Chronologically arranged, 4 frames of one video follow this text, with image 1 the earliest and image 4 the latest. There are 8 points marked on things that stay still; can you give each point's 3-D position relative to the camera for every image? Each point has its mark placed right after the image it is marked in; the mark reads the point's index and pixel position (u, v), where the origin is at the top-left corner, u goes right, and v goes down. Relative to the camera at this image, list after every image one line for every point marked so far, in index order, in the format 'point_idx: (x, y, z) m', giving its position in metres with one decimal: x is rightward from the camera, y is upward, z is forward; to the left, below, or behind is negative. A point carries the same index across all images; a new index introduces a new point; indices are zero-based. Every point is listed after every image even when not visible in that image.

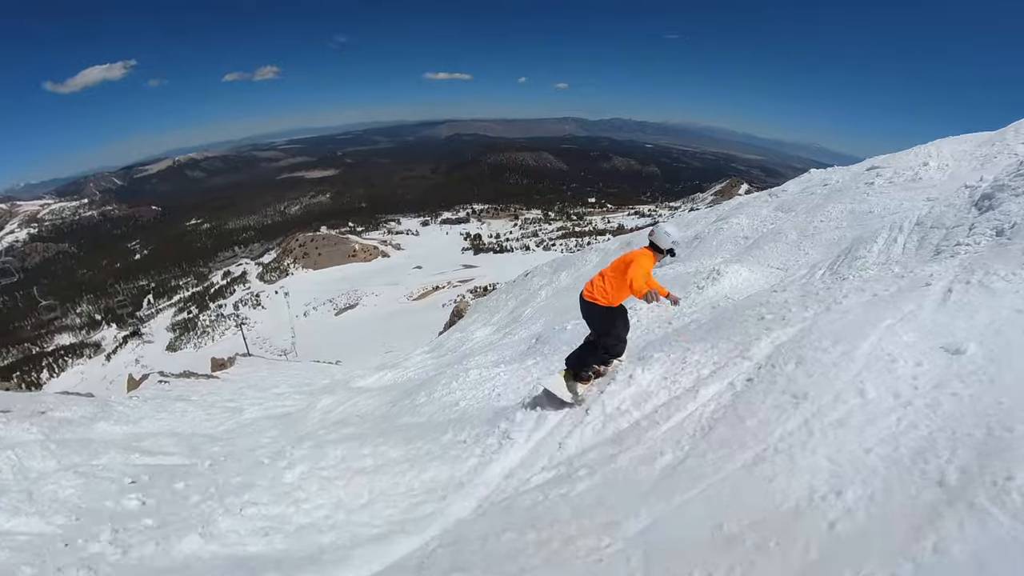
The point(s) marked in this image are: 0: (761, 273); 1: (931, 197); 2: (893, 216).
0: (+7.5, +0.4, +15.3) m
1: (+13.7, +3.3, +16.2) m
2: (+11.9, +2.4, +15.7) m
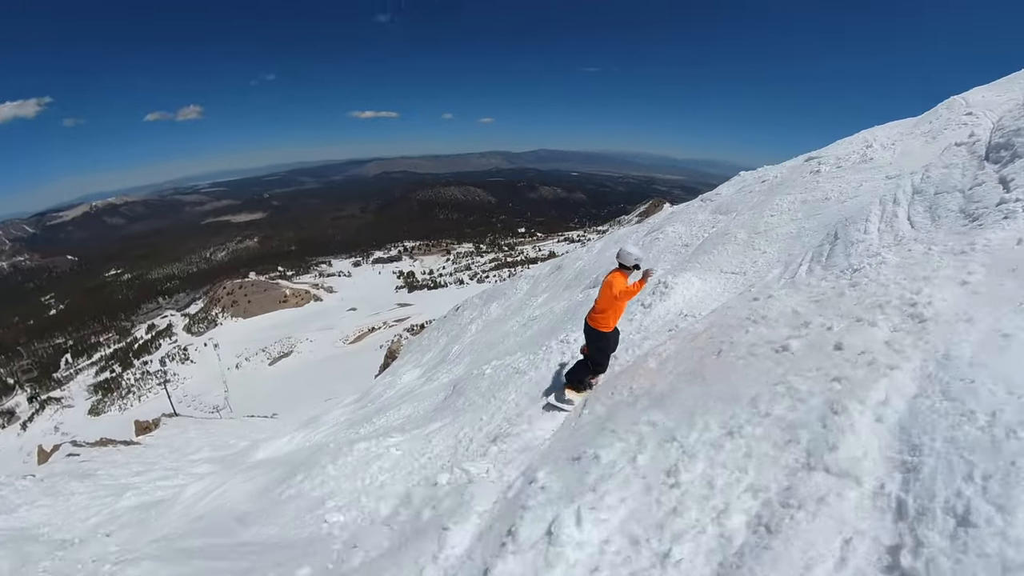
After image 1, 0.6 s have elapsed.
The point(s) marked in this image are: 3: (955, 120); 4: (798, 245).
0: (+4.9, +0.1, +12.0) m
1: (+10.7, +3.4, +13.8) m
2: (+9.0, +2.4, +13.0) m
3: (+13.9, +5.3, +15.7) m
4: (+7.3, +1.2, +12.5) m
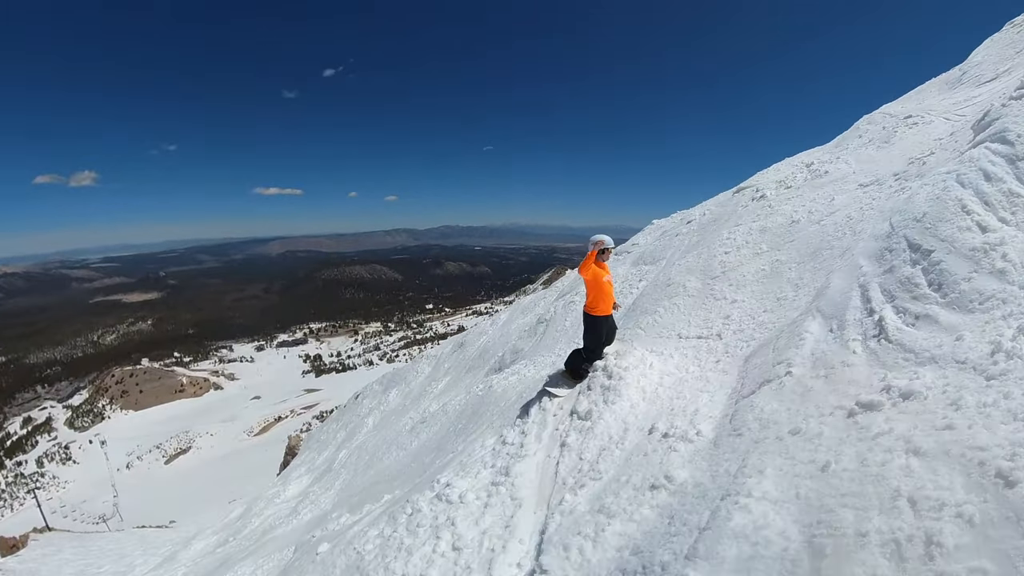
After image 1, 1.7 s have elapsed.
0: (+2.6, -1.0, +7.4) m
1: (+7.6, +2.3, +10.7) m
2: (+6.2, +1.3, +9.5) m
3: (+10.3, +4.2, +13.3) m
4: (+4.7, +0.1, +8.4) m
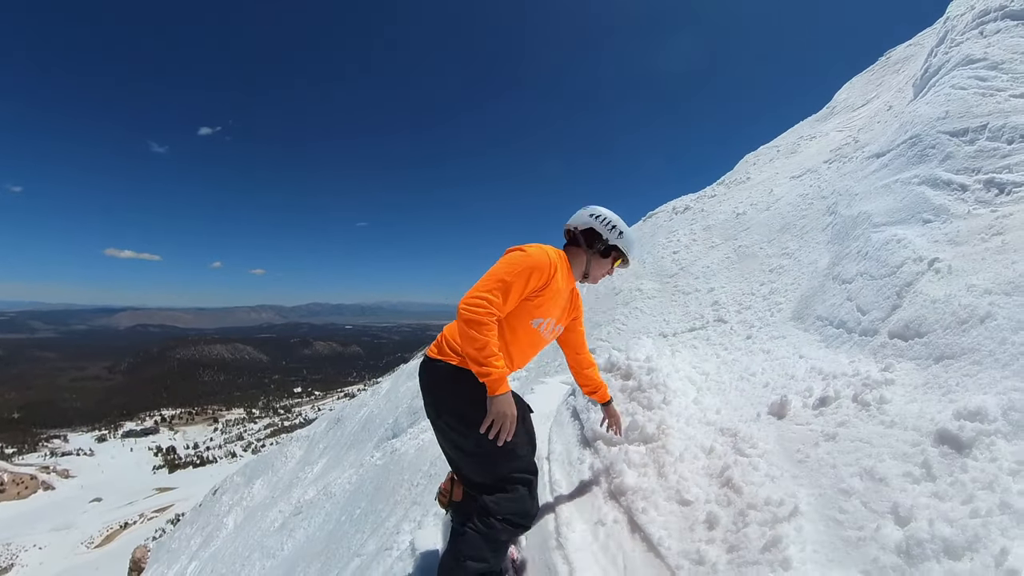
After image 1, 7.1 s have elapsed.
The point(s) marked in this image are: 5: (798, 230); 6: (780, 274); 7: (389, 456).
0: (+1.9, -0.6, +5.3) m
1: (+5.7, +2.4, +10.2) m
2: (+4.8, +1.5, +8.5) m
3: (+7.5, +3.9, +13.7) m
4: (+3.7, +0.4, +7.0) m
5: (+4.1, +0.8, +7.4) m
6: (+3.4, +0.2, +6.4) m
7: (-2.3, -3.1, +9.4) m
